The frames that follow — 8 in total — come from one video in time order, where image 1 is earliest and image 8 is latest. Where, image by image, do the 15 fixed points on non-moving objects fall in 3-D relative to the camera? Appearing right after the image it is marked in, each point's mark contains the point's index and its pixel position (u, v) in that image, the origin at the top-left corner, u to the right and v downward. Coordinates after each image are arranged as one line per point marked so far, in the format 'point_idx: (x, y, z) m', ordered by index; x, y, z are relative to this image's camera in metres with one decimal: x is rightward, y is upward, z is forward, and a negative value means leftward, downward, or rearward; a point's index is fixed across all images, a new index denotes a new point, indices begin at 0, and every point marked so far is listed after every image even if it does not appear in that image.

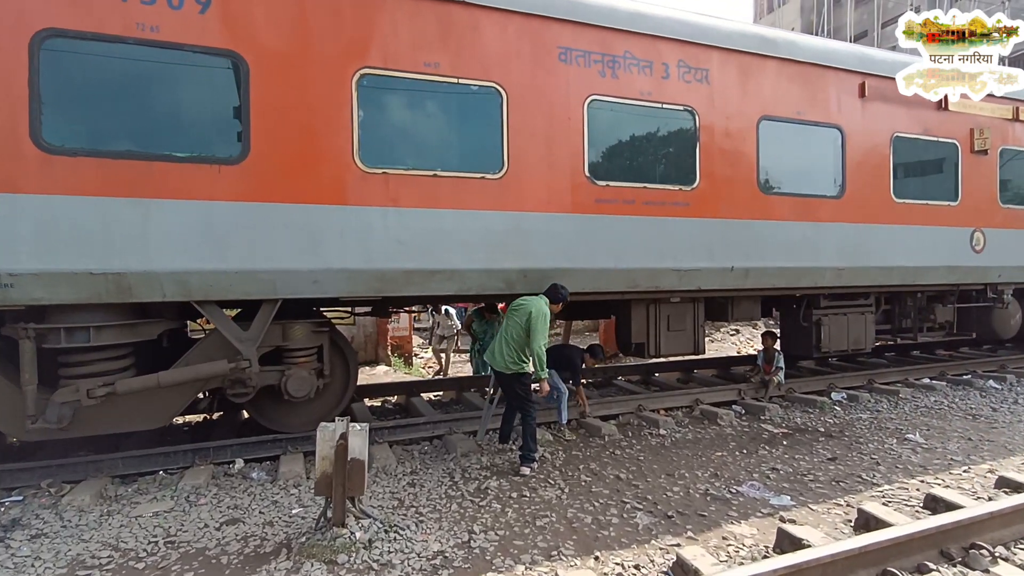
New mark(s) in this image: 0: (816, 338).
0: (+3.7, -0.6, +6.7) m
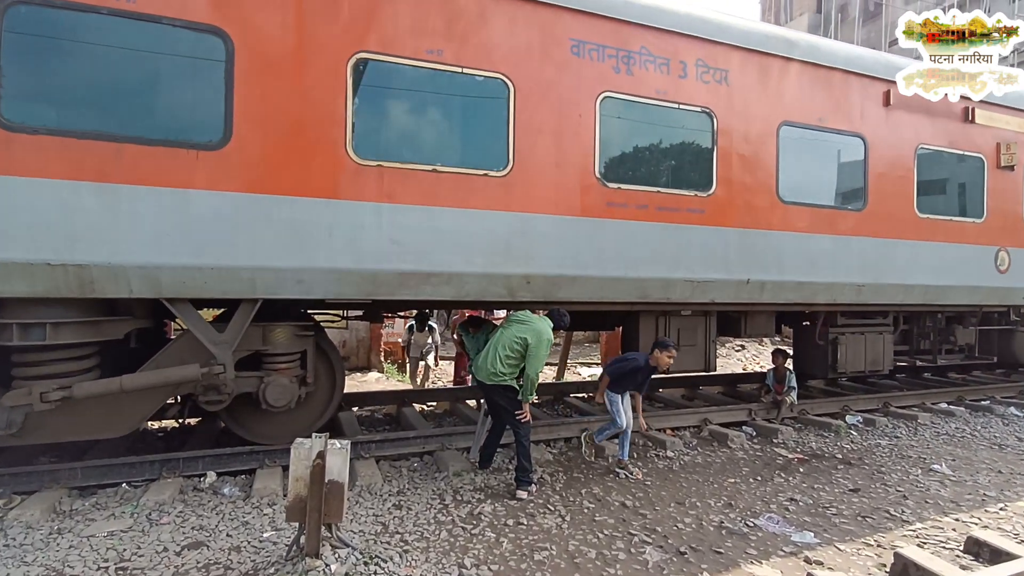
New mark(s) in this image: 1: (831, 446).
0: (+3.6, -0.8, +6.3) m
1: (+3.2, -1.6, +5.7) m
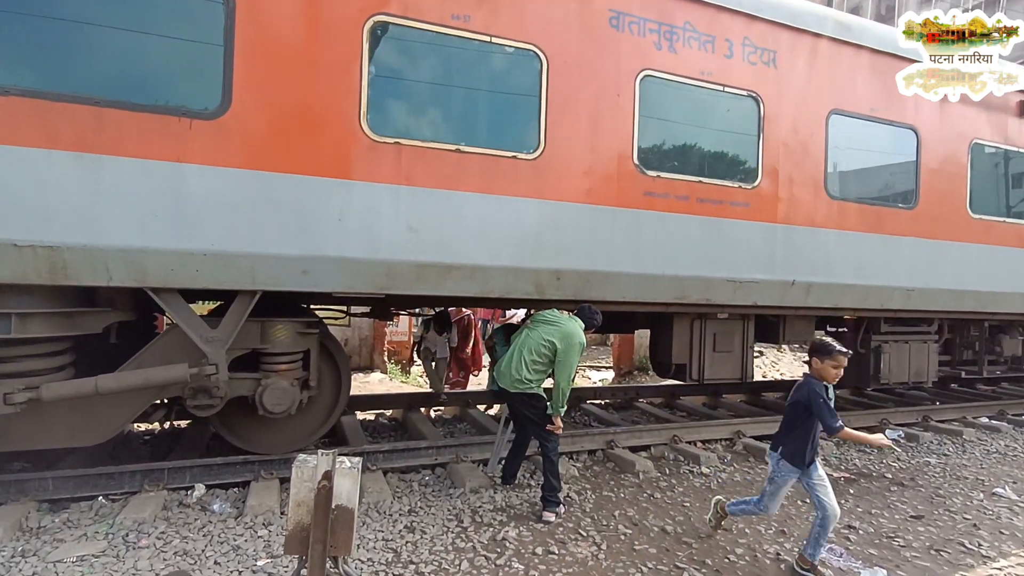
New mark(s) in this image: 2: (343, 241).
0: (+3.8, -0.8, +5.9) m
1: (+3.4, -1.6, +5.2) m
2: (-1.1, +0.3, +3.5) m
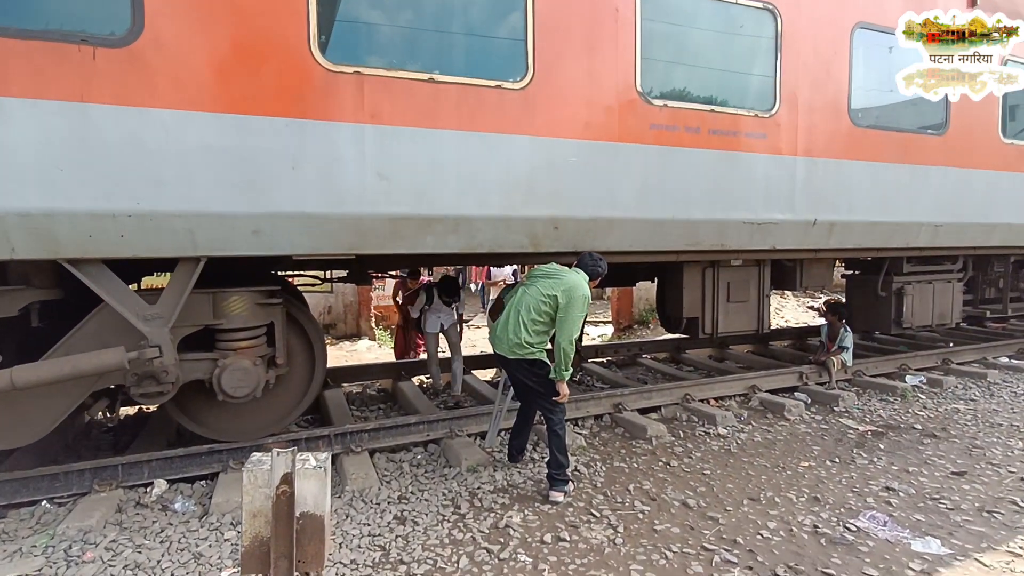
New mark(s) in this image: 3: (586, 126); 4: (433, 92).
0: (+3.8, -0.2, +5.5) m
1: (+3.4, -1.1, +4.9) m
2: (-1.1, +0.5, +3.0) m
3: (+0.5, +1.0, +3.6) m
4: (-0.5, +1.1, +3.2) m
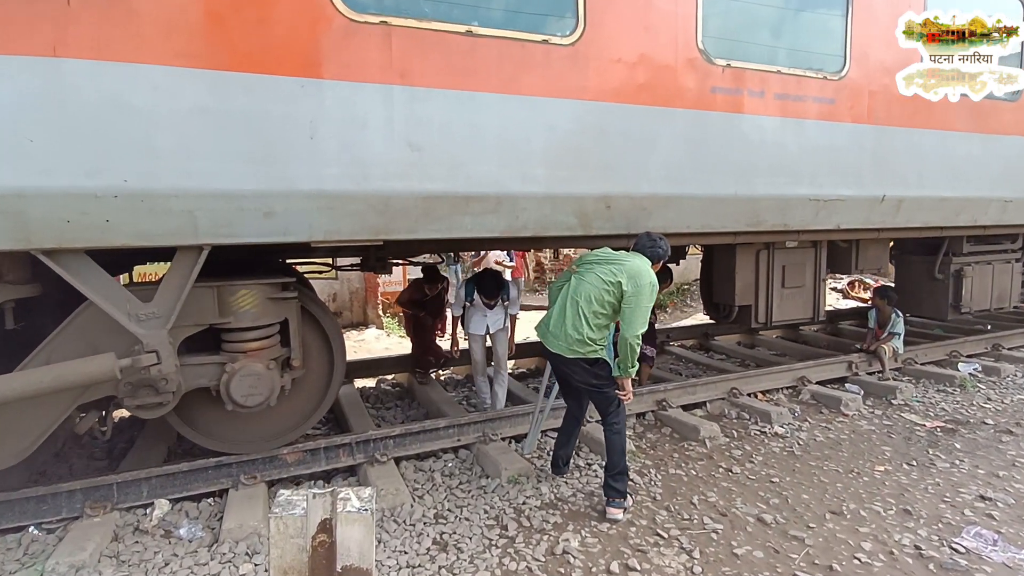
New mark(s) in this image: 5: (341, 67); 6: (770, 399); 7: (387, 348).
0: (+4.0, -0.1, +5.1) m
1: (+3.7, -1.0, +4.5) m
2: (-0.9, +0.5, +2.5) m
3: (+0.7, +1.1, +3.1) m
4: (-0.2, +1.2, +2.7) m
5: (-0.8, +1.0, +2.5) m
6: (+2.1, -0.9, +4.6) m
7: (-1.6, -0.8, +7.1) m
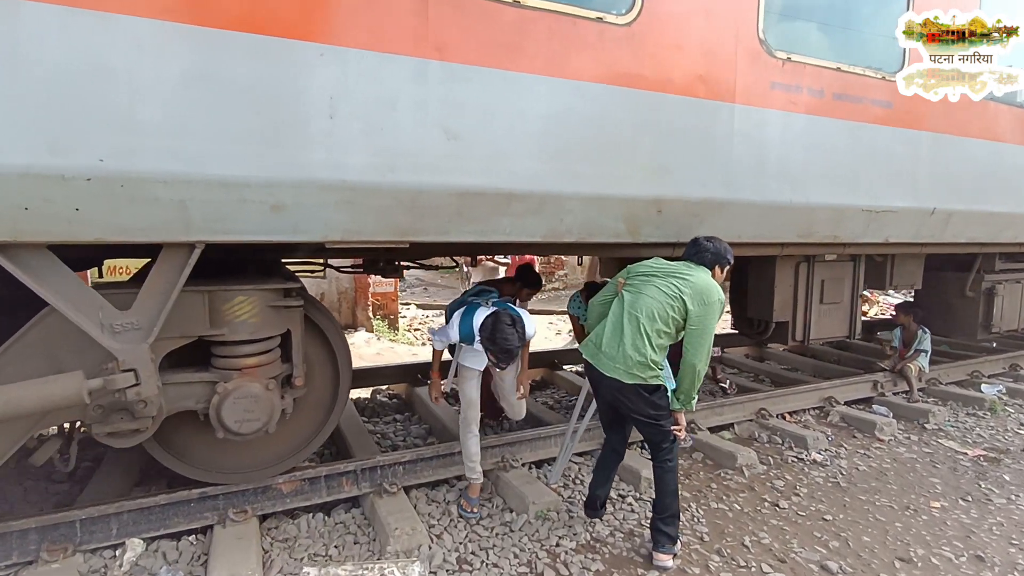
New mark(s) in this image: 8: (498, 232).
0: (+4.1, -0.2, +4.9) m
1: (+3.8, -1.1, +4.2) m
2: (-0.6, +0.5, +2.1) m
3: (+0.9, +1.0, +2.8) m
4: (0.0, +1.1, +2.4) m
5: (-0.5, +0.9, +2.1) m
6: (+2.2, -1.0, +4.3) m
7: (-1.6, -0.8, +6.7) m
8: (-0.1, +0.2, +2.4) m
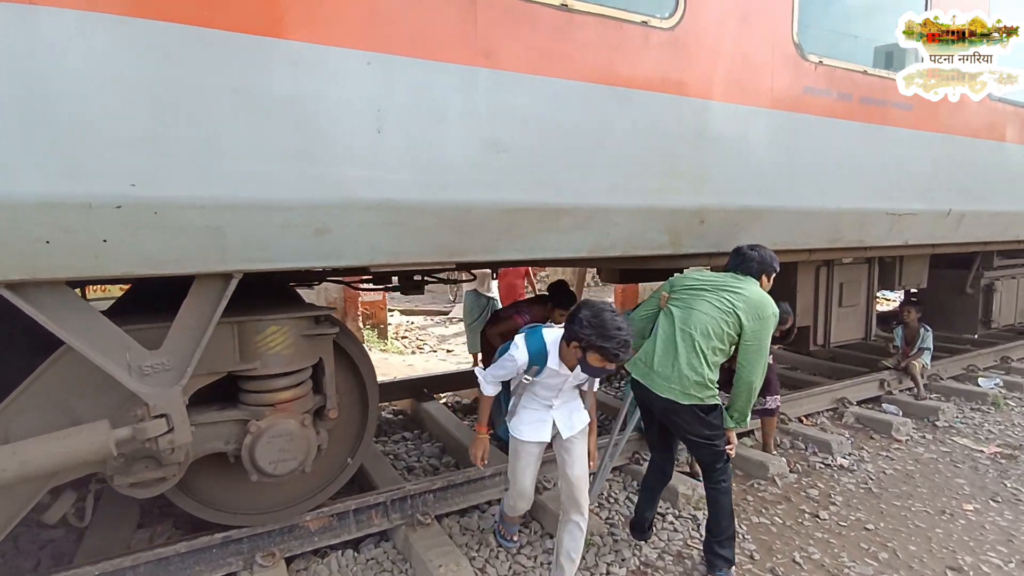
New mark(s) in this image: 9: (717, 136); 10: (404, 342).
0: (+4.2, -0.2, +4.9) m
1: (+3.9, -1.1, +4.3) m
2: (-0.4, +0.4, +1.9) m
3: (+1.1, +1.0, +2.7) m
4: (+0.2, +1.0, +2.2) m
5: (-0.3, +0.9, +1.9) m
6: (+2.3, -1.0, +4.3) m
7: (-1.6, -0.9, +6.5) m
8: (+0.1, +0.2, +2.3) m
9: (+1.0, +0.7, +2.6) m
10: (-1.5, -0.8, +8.0) m
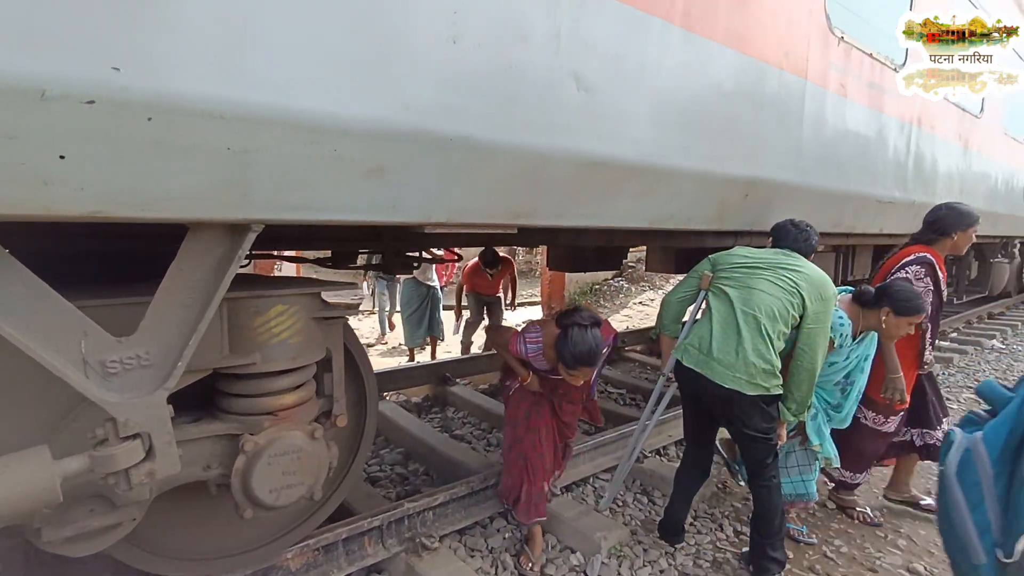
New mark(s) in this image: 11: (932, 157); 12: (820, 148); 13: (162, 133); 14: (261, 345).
0: (+3.8, -0.1, +5.3) m
1: (+3.6, -1.0, +4.7) m
2: (-0.1, +0.5, +1.4) m
3: (+1.2, +1.1, +2.5) m
4: (+0.4, +1.1, +1.9) m
5: (-0.1, +0.9, +1.5) m
6: (+2.1, -1.0, +4.4) m
7: (-2.2, -0.8, +5.7) m
8: (+0.3, +0.3, +1.9) m
9: (+1.1, +0.8, +2.4) m
10: (-2.4, -0.6, +7.2) m
11: (+3.0, +0.9, +4.0) m
12: (+1.5, +0.7, +2.8) m
13: (-0.7, +0.3, +1.1) m
14: (-0.7, -0.1, +1.5) m
